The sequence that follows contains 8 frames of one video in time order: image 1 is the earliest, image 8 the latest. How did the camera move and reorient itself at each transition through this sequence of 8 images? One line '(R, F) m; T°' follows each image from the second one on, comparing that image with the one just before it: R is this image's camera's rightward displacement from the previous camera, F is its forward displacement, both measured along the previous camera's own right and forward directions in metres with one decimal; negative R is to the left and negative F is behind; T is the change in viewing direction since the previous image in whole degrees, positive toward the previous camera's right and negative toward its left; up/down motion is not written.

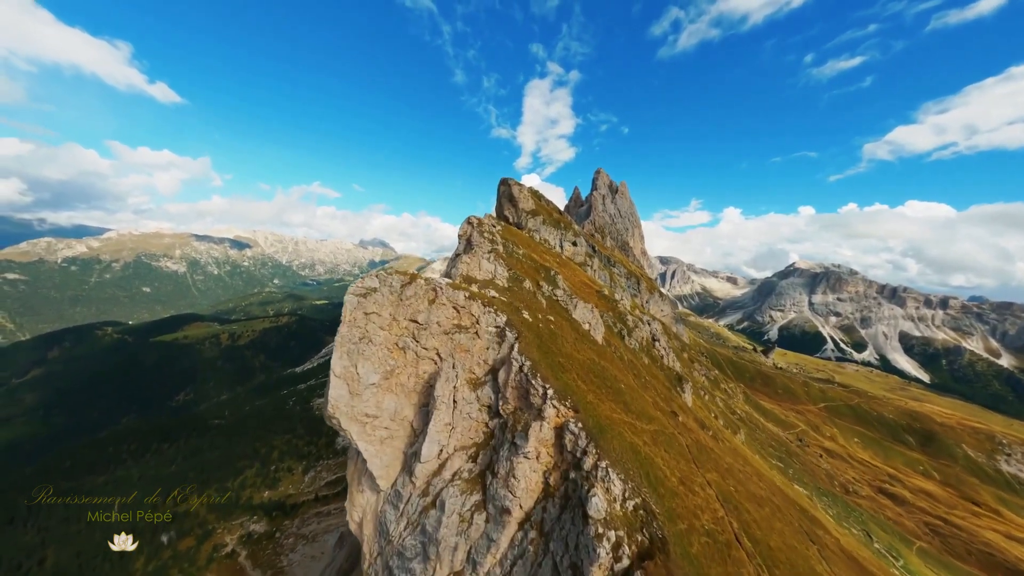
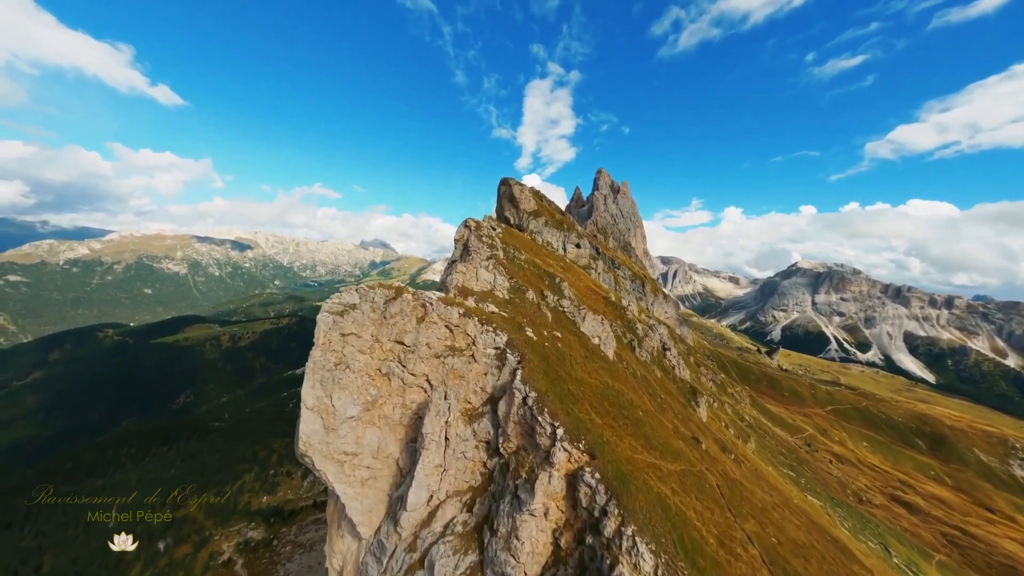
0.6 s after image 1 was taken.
(0.0, +3.8) m; 0°
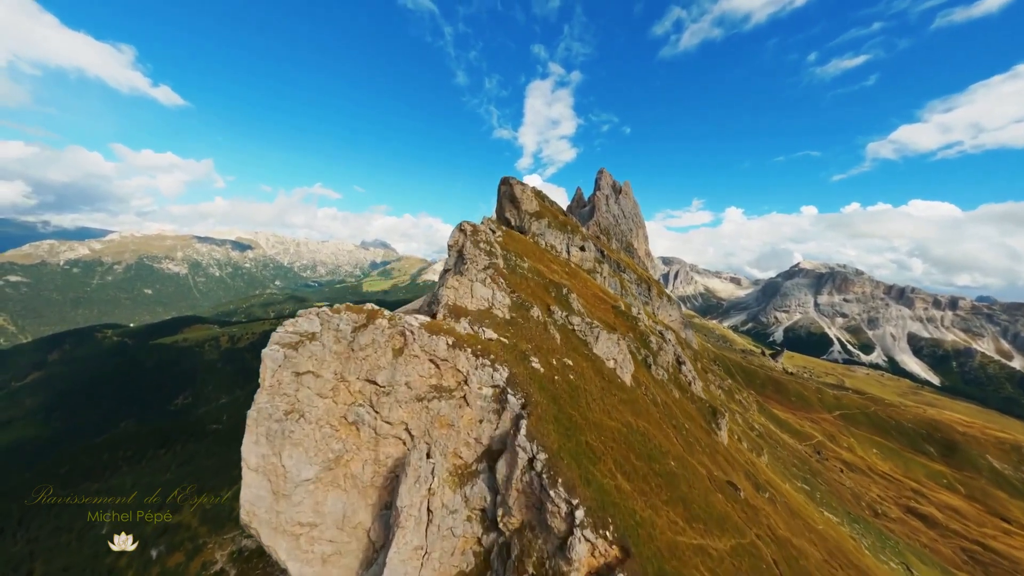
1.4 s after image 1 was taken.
(-0.1, +4.9) m; 0°
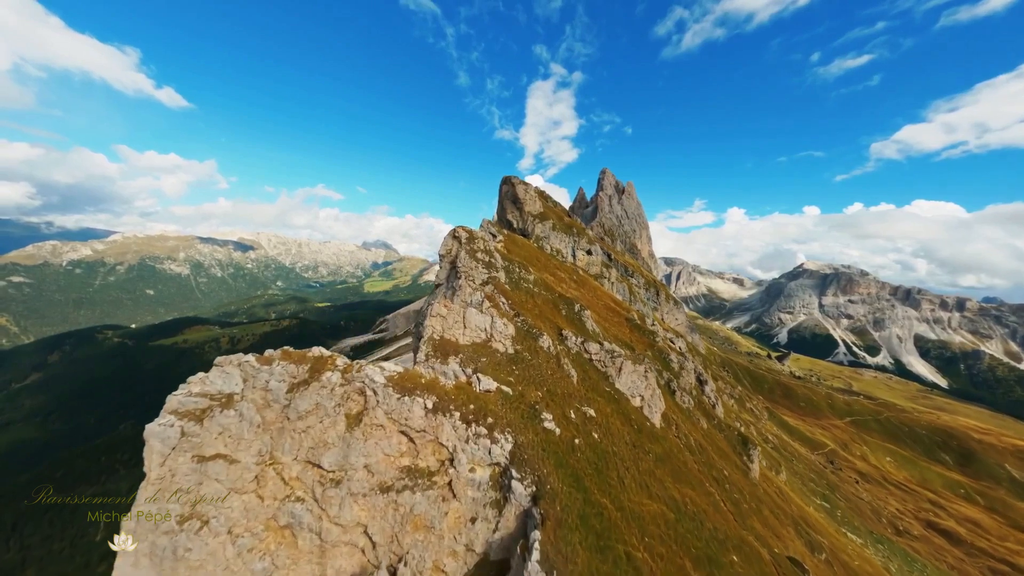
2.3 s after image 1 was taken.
(-0.1, +5.6) m; 0°
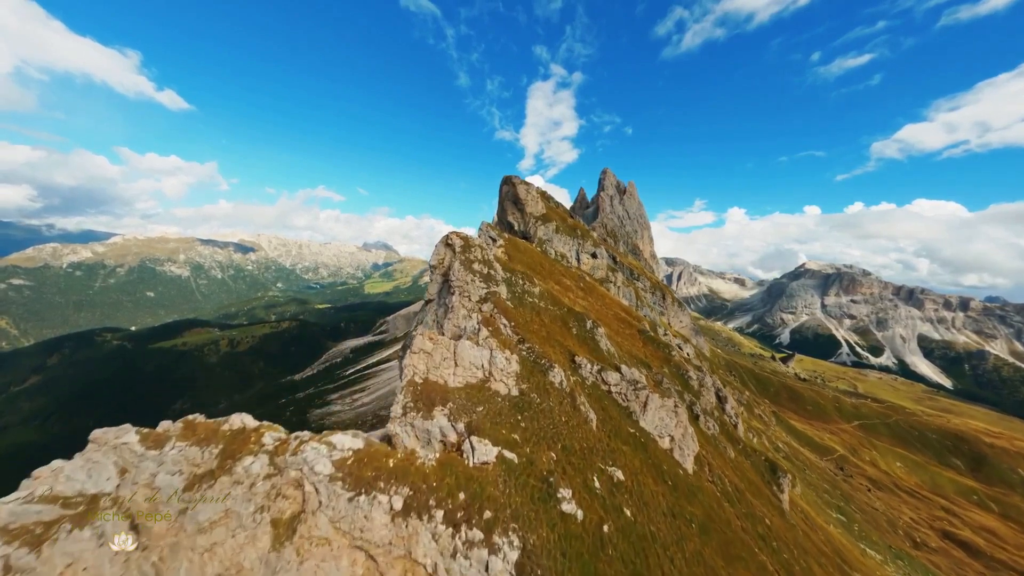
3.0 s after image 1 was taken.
(-0.1, +4.2) m; 0°
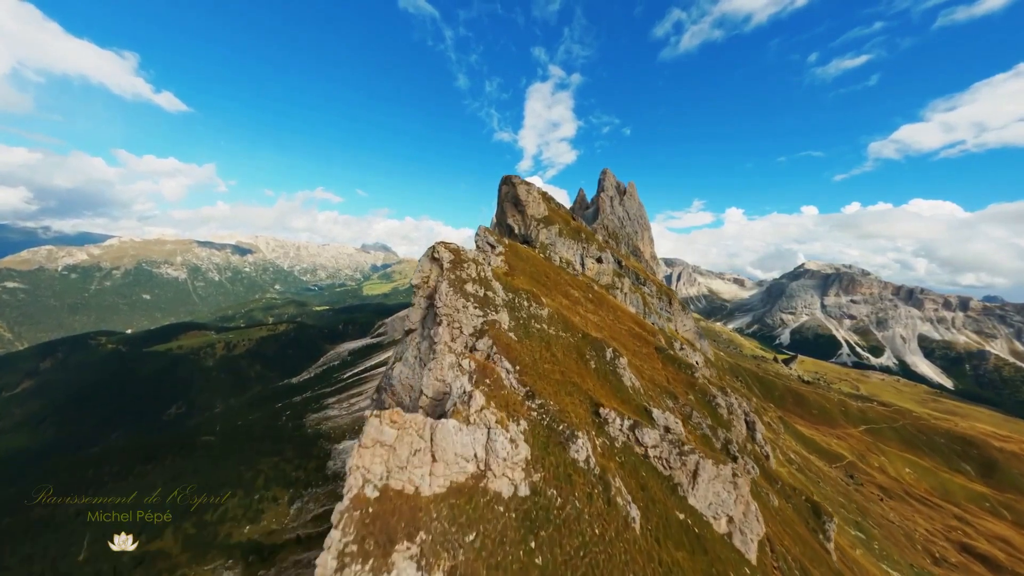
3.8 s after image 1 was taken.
(-0.2, +5.2) m; 0°
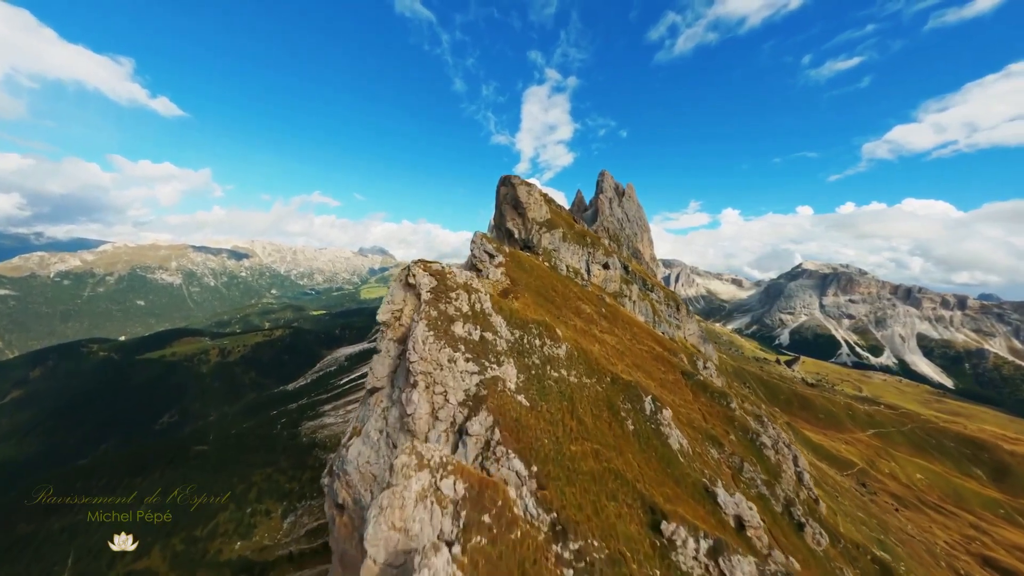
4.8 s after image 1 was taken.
(-0.3, +5.9) m; 0°
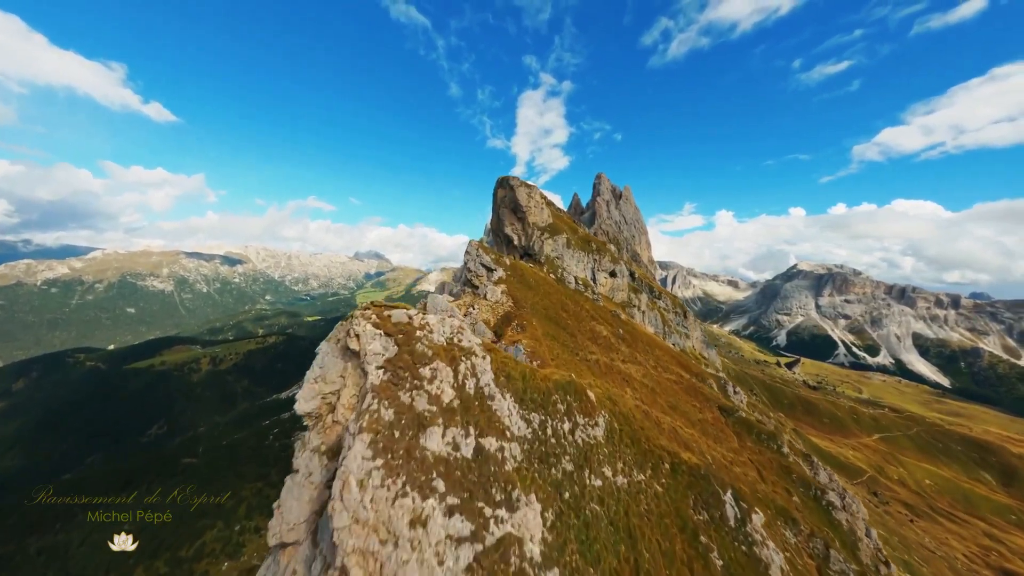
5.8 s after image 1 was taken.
(-0.4, +6.0) m; +1°
